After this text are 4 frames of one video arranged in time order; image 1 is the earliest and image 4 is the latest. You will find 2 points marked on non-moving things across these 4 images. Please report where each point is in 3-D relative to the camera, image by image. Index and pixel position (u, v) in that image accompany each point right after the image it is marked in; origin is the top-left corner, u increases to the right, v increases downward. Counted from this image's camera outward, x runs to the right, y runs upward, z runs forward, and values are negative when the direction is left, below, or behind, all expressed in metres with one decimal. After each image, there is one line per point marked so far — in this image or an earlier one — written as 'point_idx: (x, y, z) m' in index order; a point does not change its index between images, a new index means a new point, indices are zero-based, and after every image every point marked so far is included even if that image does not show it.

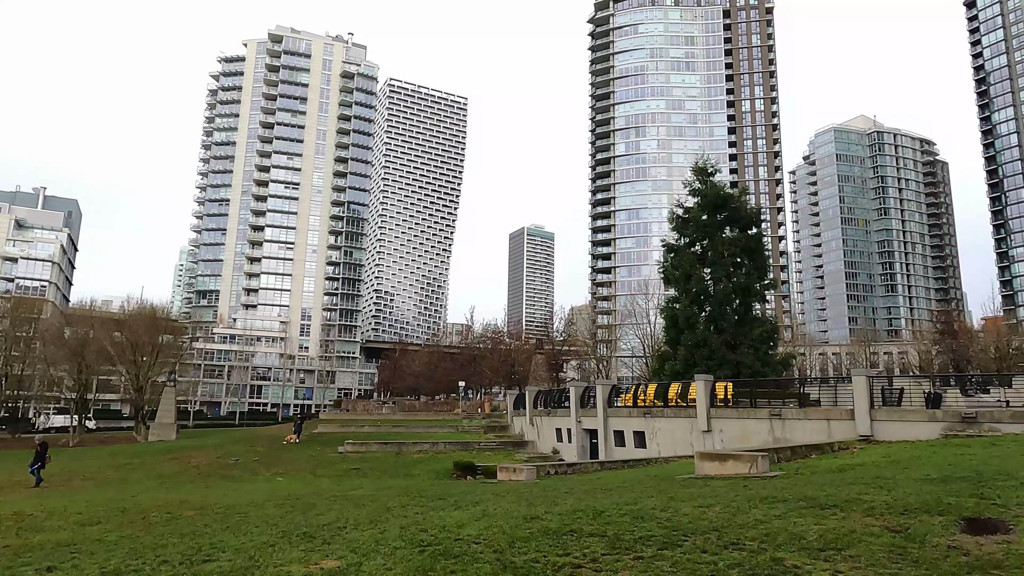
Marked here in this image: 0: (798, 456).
0: (+5.7, -3.3, +13.1) m
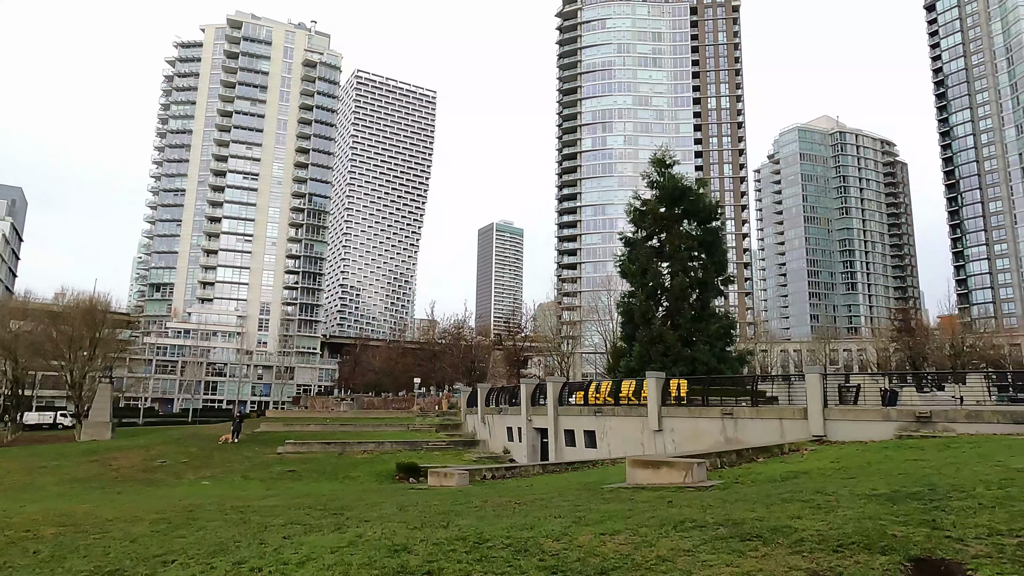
0: (+4.3, -3.1, +12.2) m
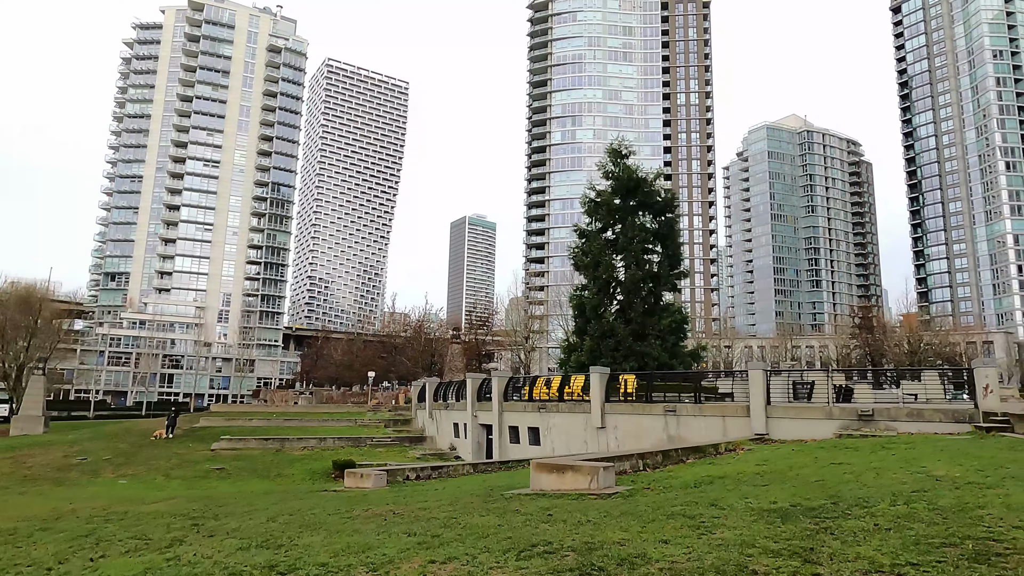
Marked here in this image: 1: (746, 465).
0: (+2.8, -3.0, +11.5) m
1: (+3.6, -2.7, +10.3) m
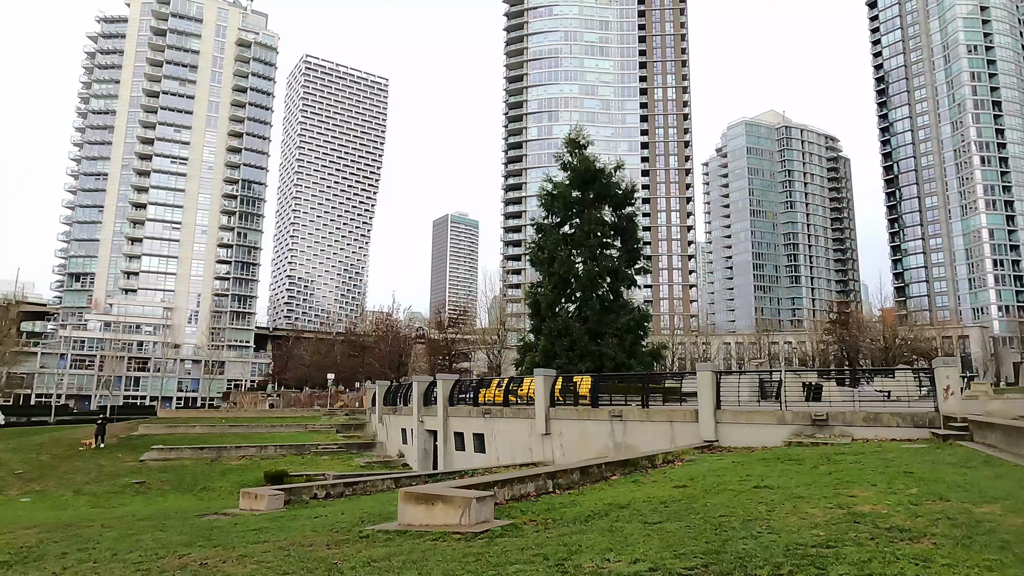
0: (+1.2, -2.9, +10.1) m
1: (+2.1, -2.7, +9.0) m
